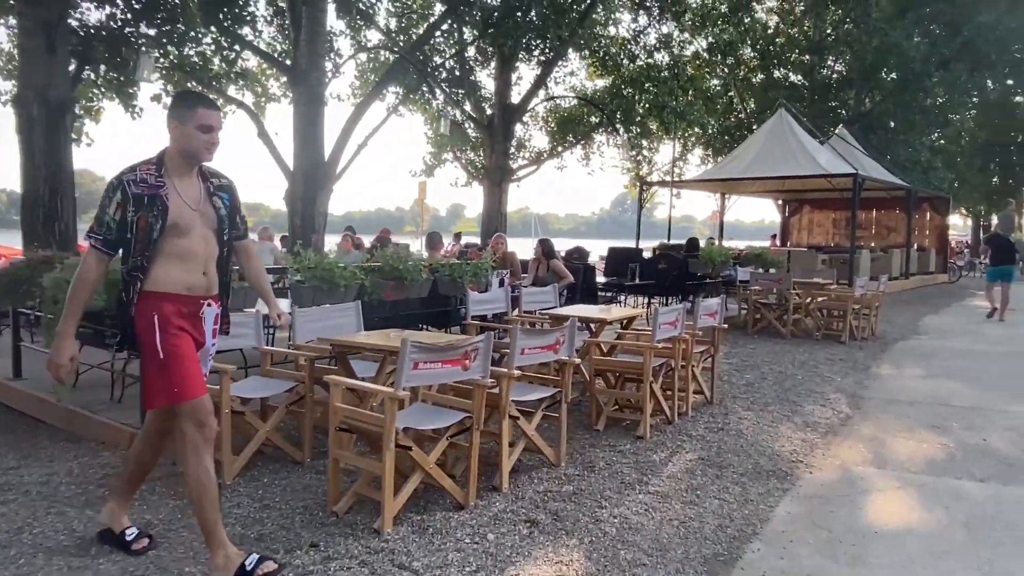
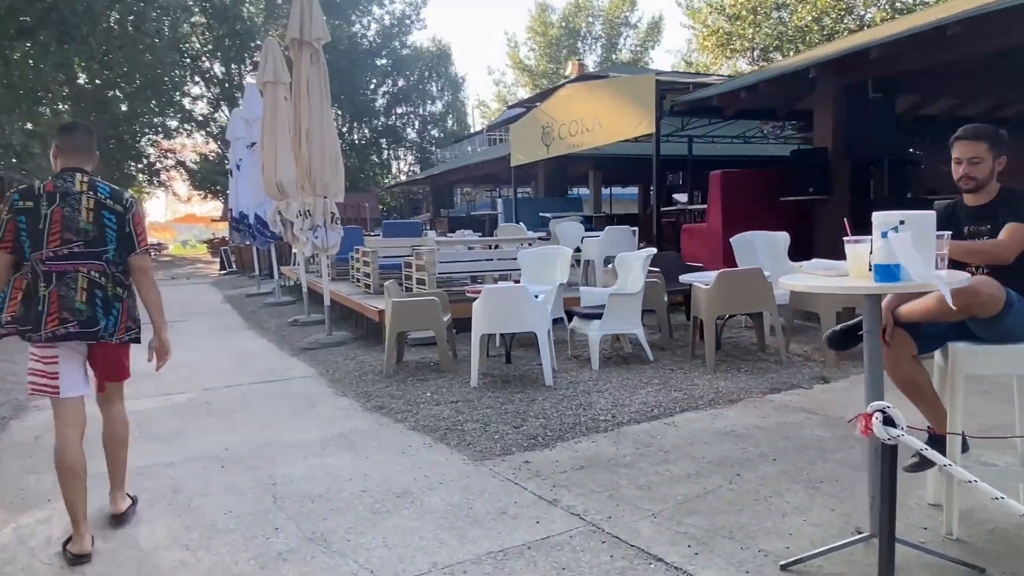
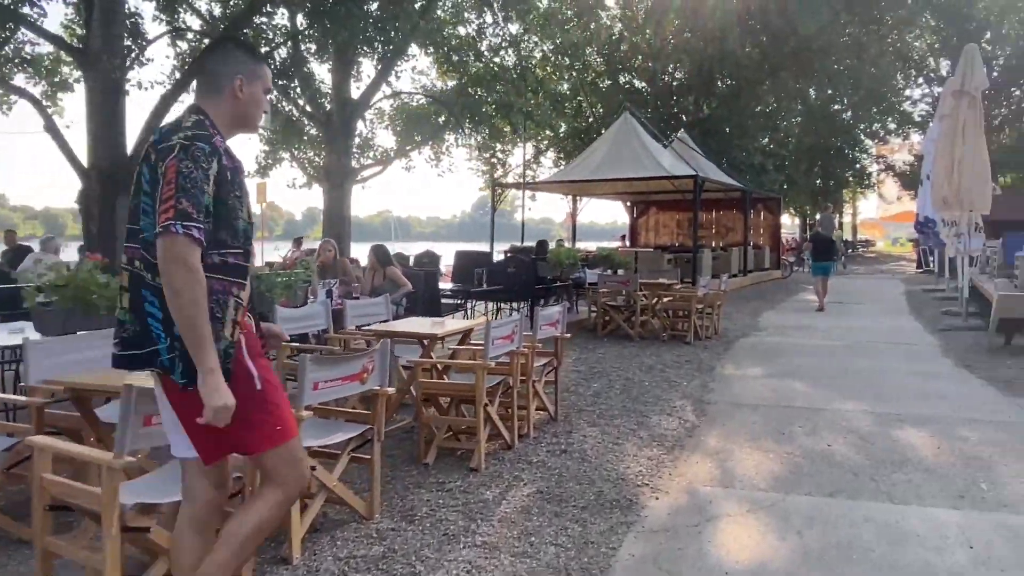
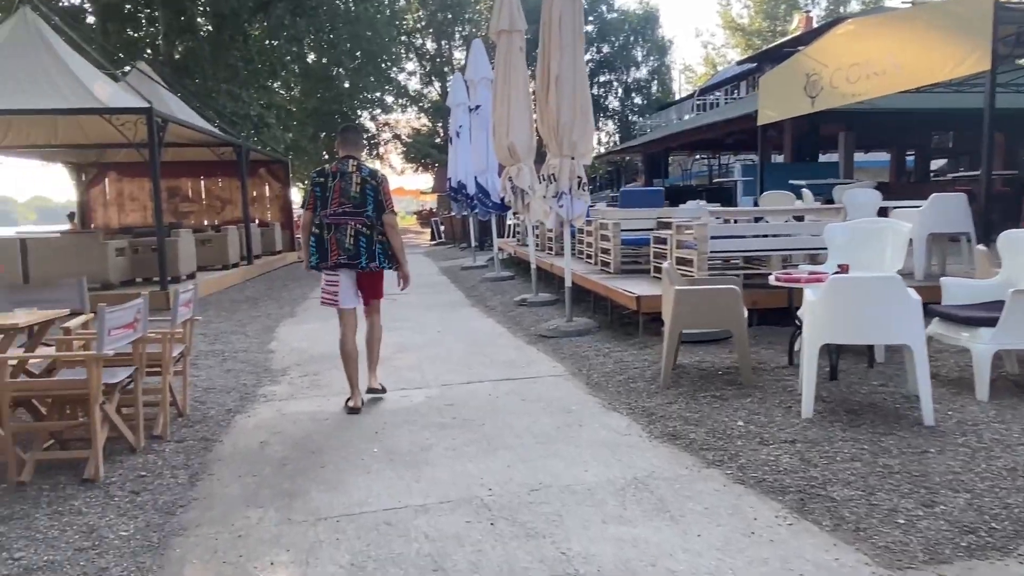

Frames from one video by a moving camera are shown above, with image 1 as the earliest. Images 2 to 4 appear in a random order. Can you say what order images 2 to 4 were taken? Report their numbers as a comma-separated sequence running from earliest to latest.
3, 2, 4
